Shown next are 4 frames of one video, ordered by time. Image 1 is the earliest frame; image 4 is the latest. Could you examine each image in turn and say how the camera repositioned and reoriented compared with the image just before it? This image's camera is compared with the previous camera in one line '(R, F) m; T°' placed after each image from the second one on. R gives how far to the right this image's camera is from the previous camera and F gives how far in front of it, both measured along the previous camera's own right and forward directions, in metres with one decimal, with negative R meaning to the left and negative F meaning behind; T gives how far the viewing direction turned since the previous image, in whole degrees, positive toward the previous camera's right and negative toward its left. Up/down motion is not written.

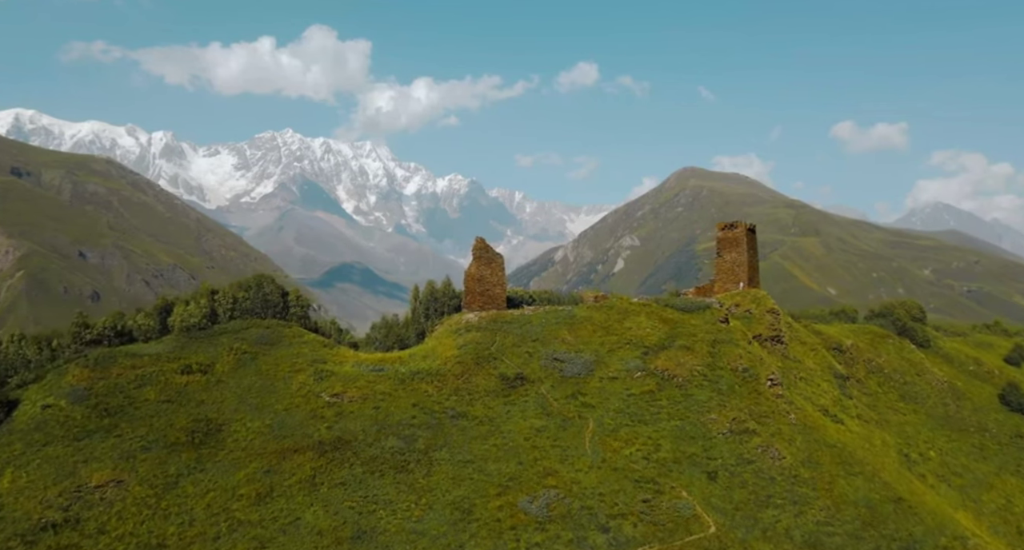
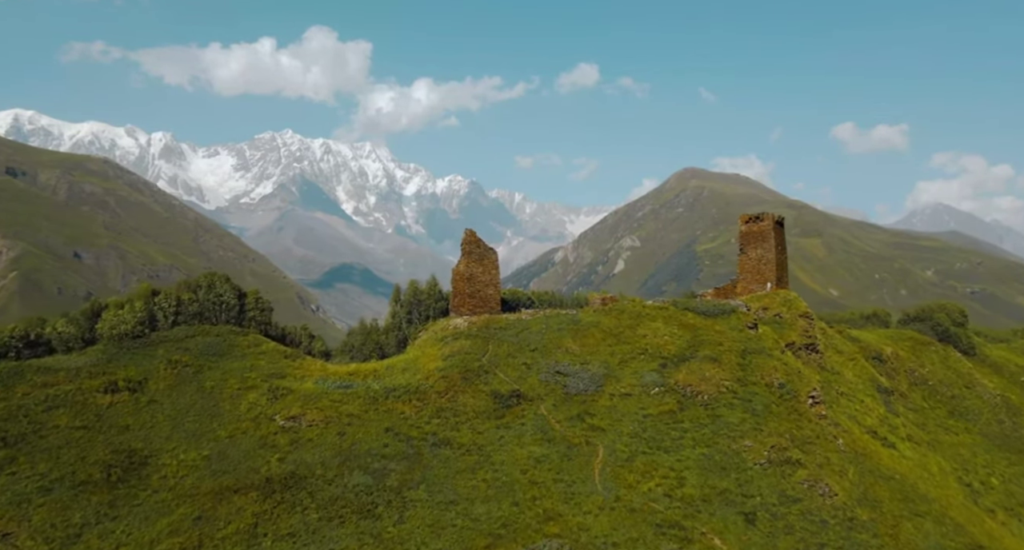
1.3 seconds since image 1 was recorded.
(+0.3, +9.3) m; 0°
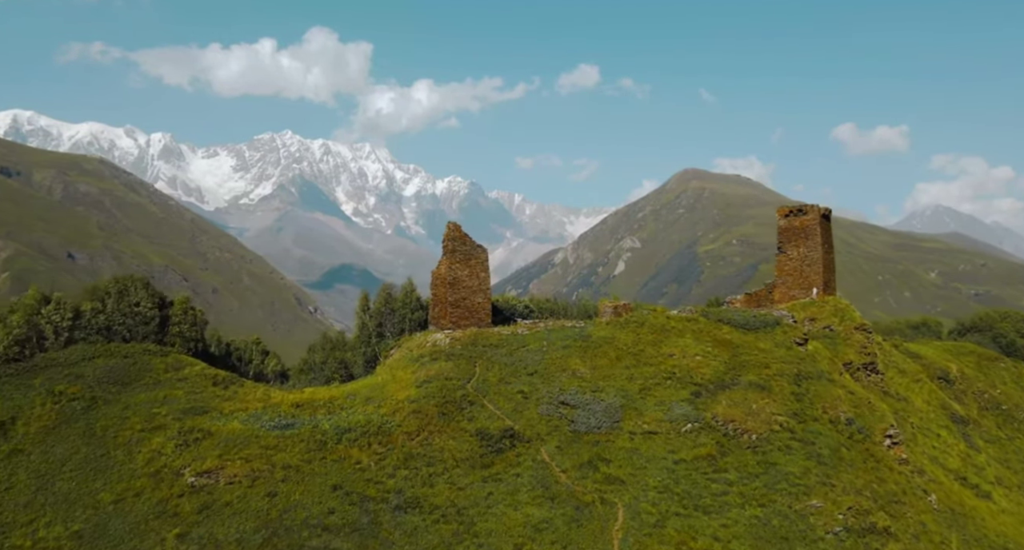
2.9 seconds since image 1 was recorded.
(+0.4, +11.4) m; 0°
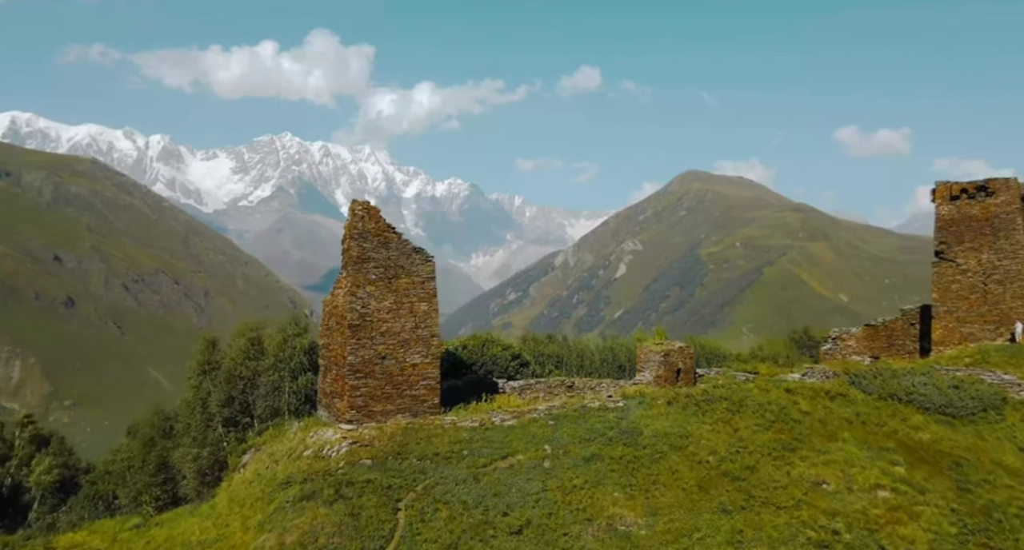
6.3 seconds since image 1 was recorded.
(+0.9, +24.5) m; 0°
